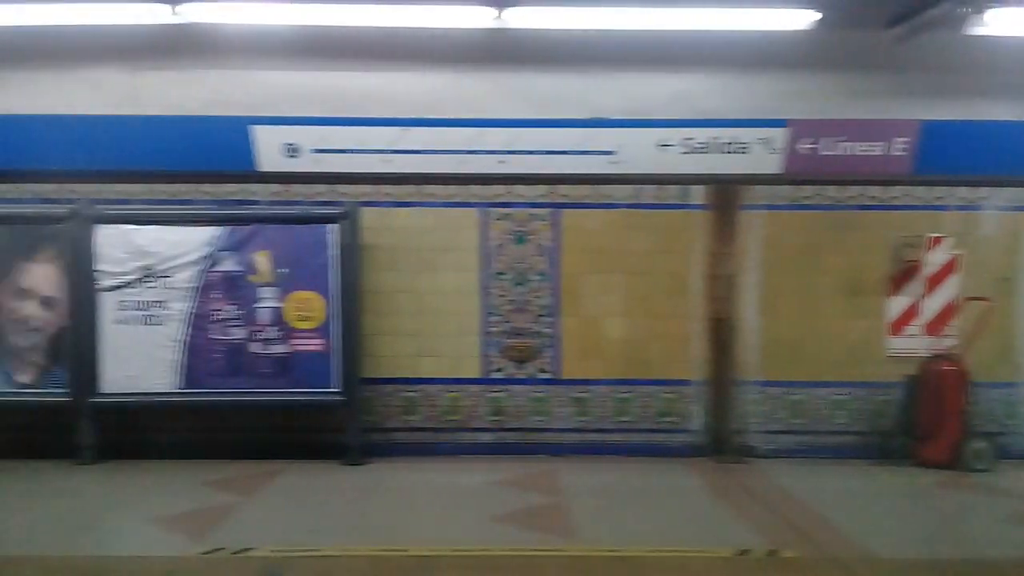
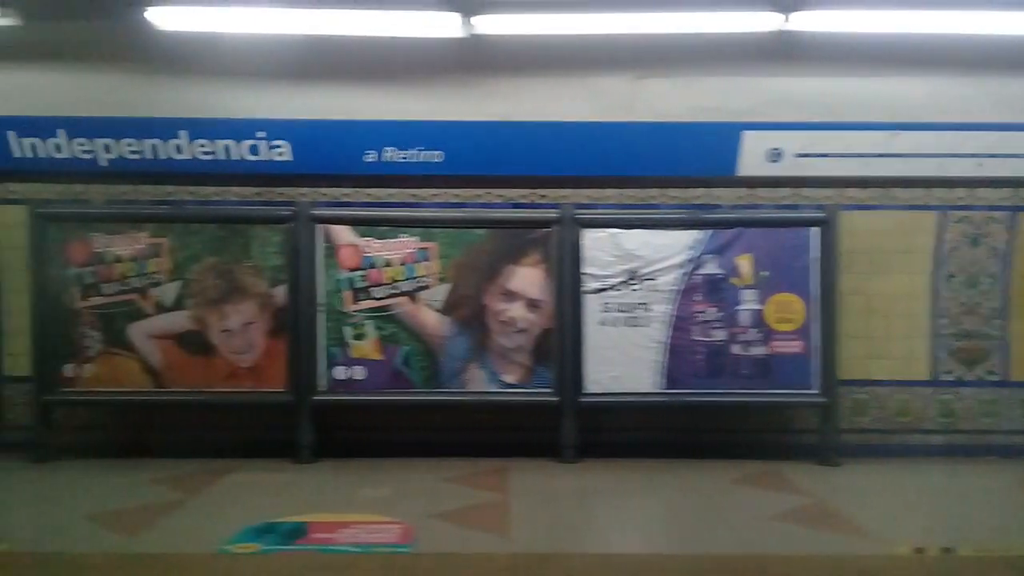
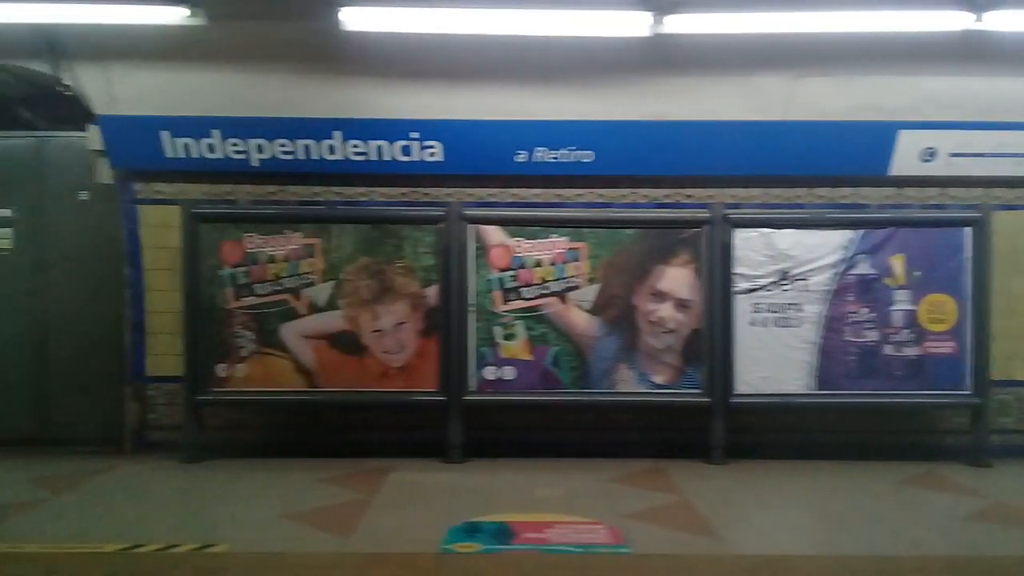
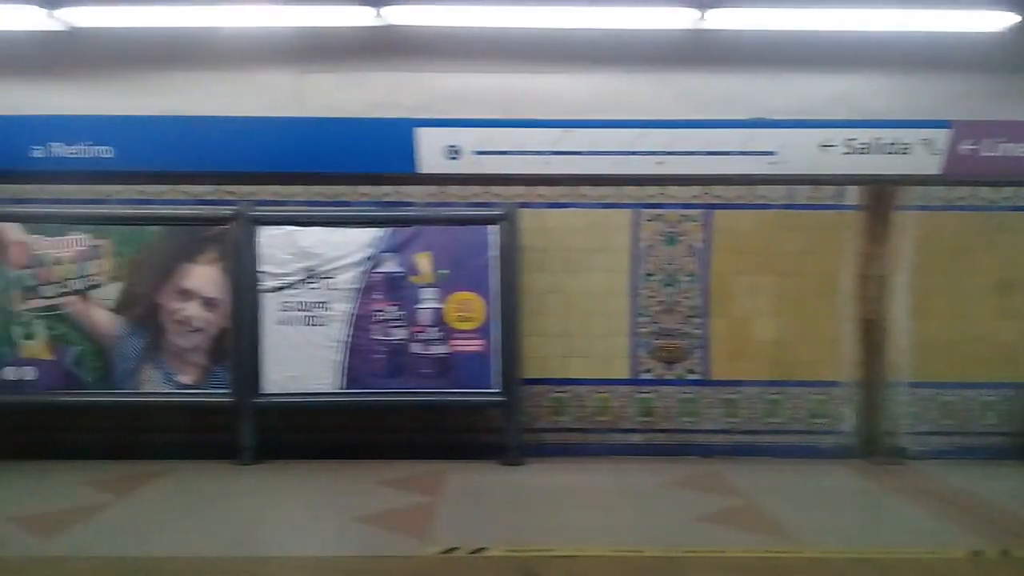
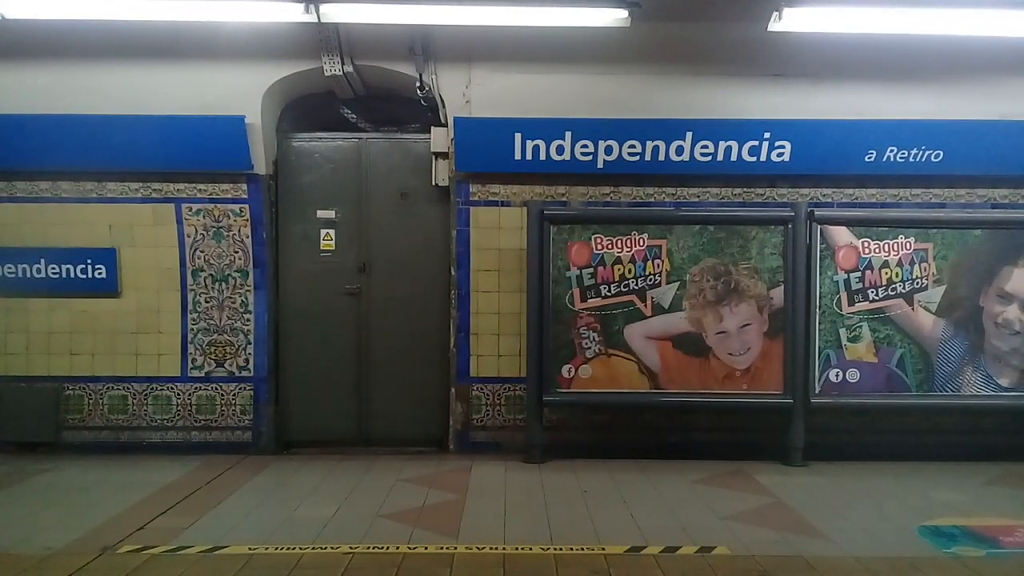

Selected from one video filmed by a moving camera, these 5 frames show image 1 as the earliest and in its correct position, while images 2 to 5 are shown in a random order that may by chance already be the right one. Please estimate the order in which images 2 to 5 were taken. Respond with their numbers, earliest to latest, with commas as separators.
4, 2, 3, 5
